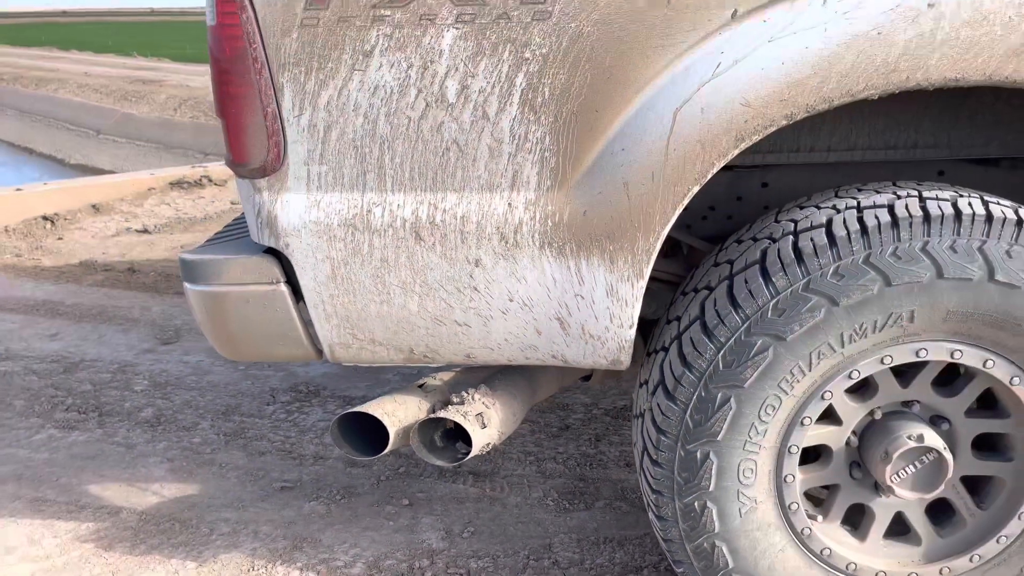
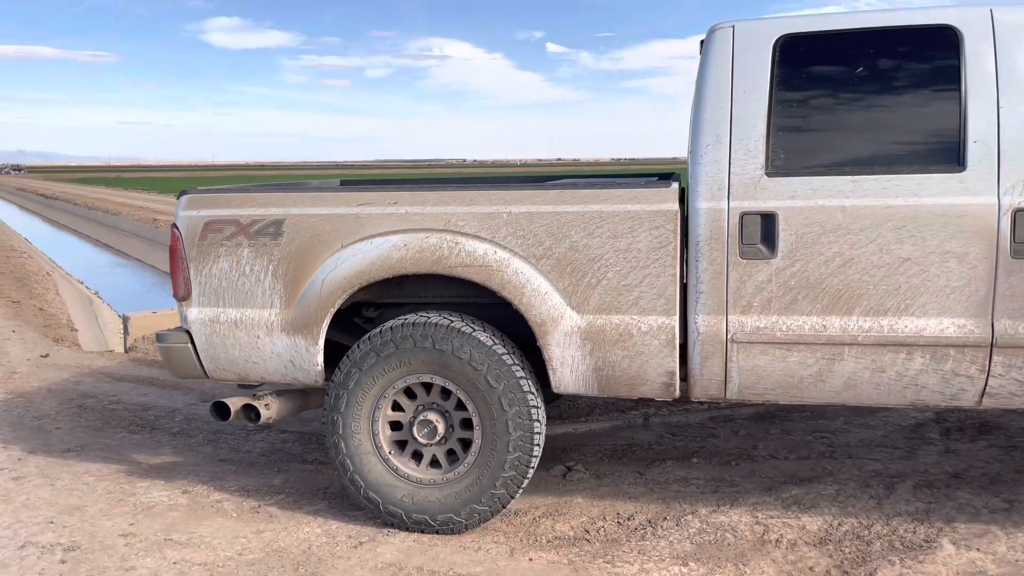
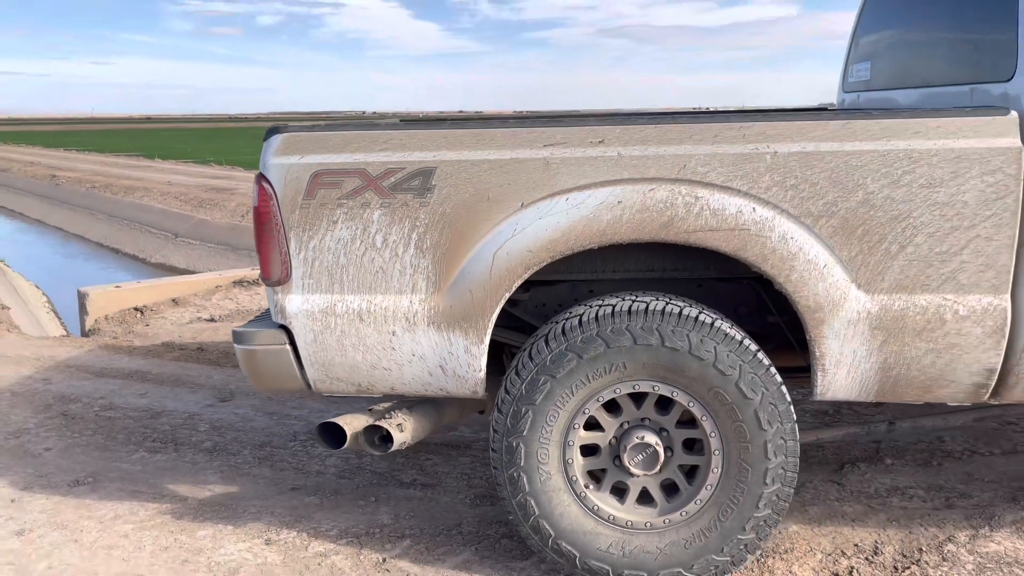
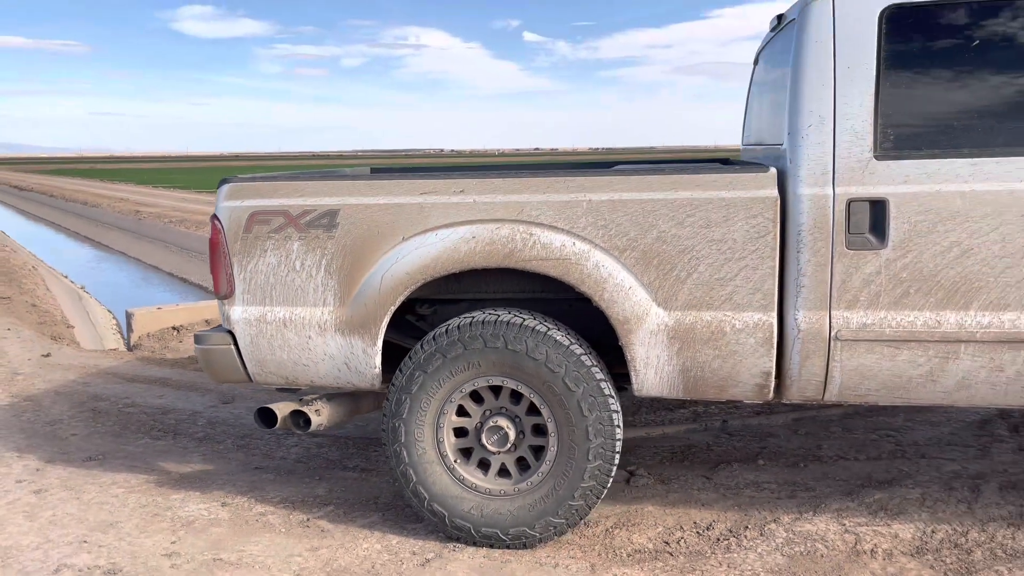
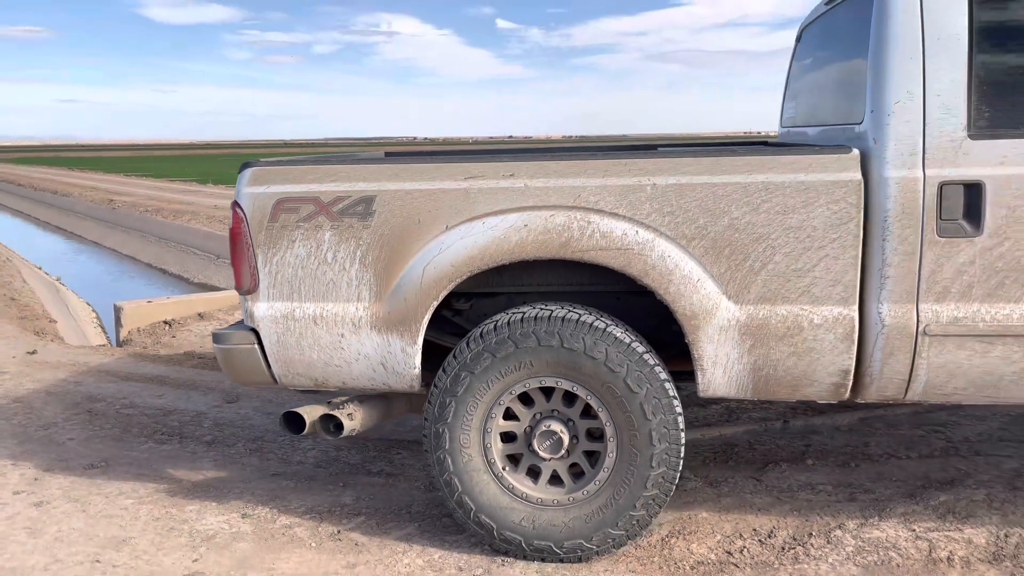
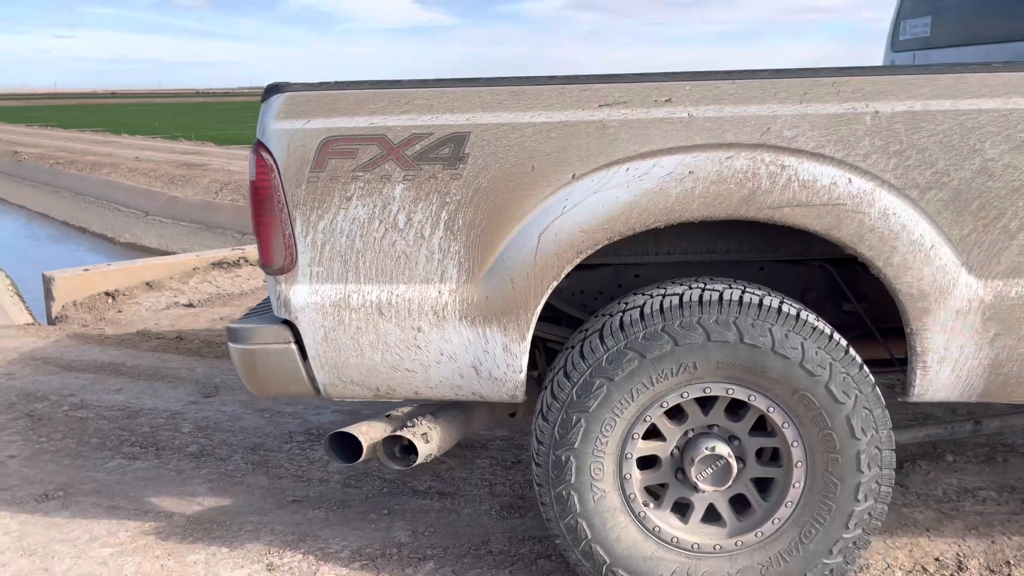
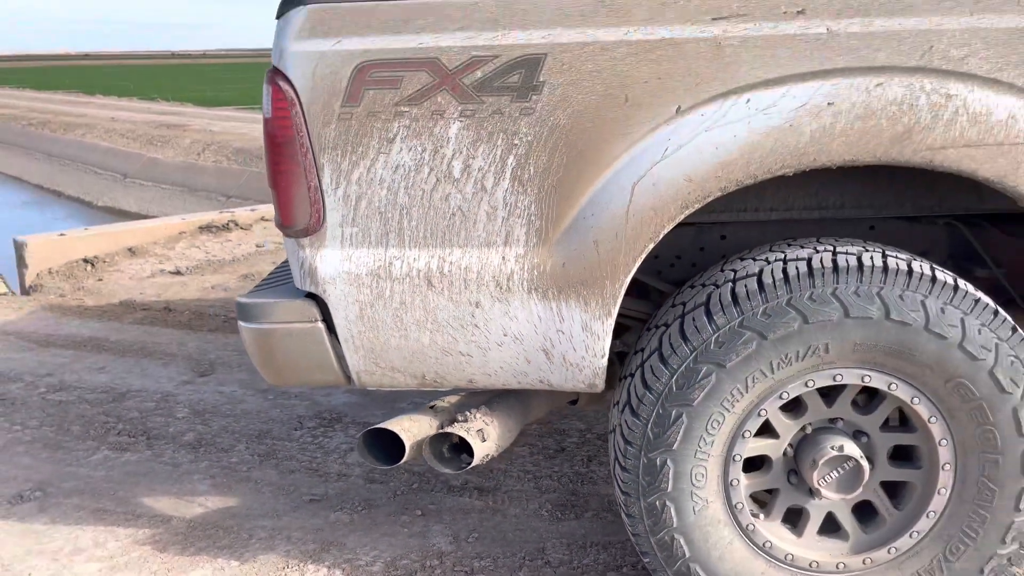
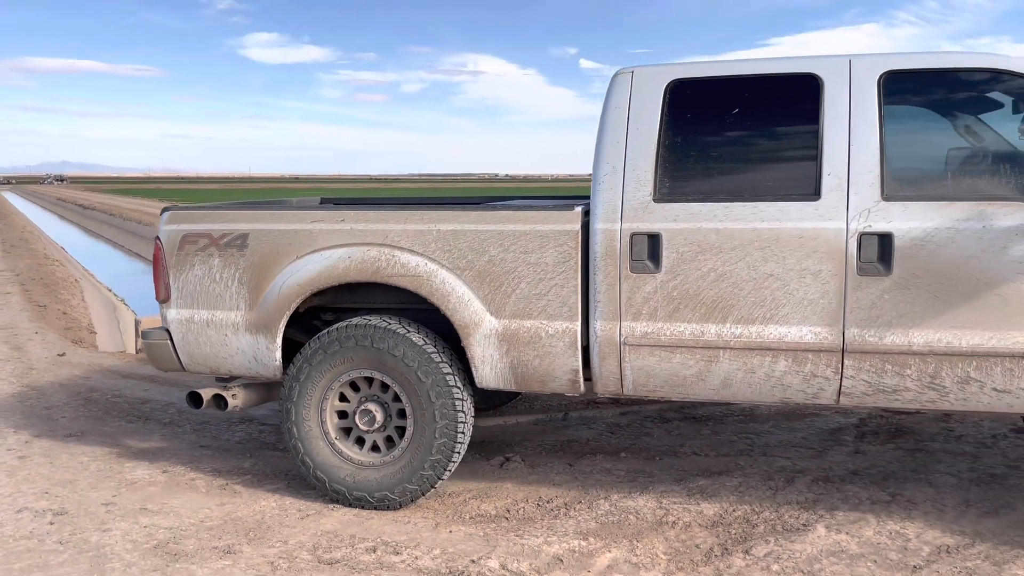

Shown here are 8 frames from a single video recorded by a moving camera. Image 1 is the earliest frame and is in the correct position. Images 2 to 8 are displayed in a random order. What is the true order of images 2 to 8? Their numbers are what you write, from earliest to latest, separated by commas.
7, 6, 3, 5, 4, 2, 8
